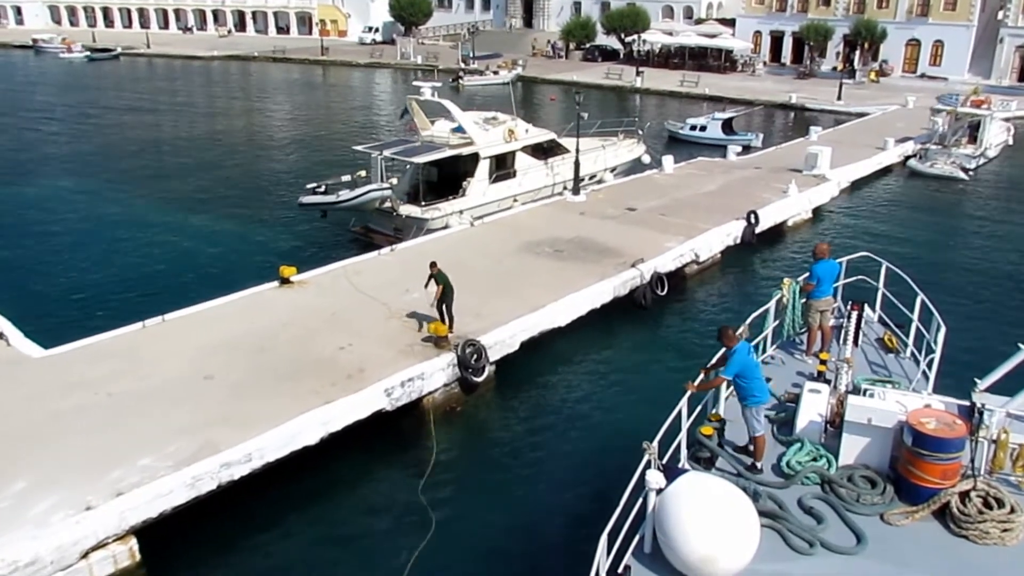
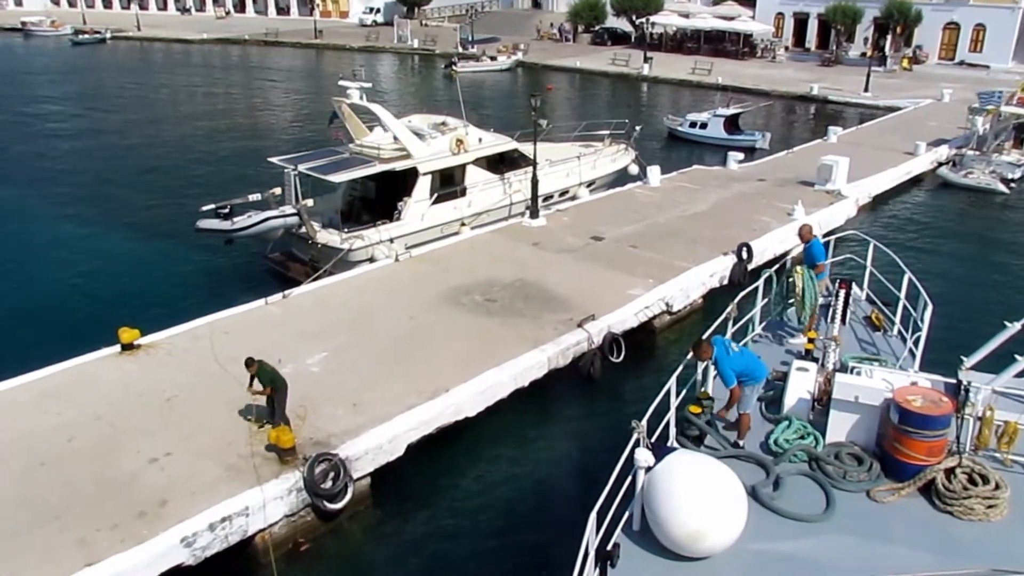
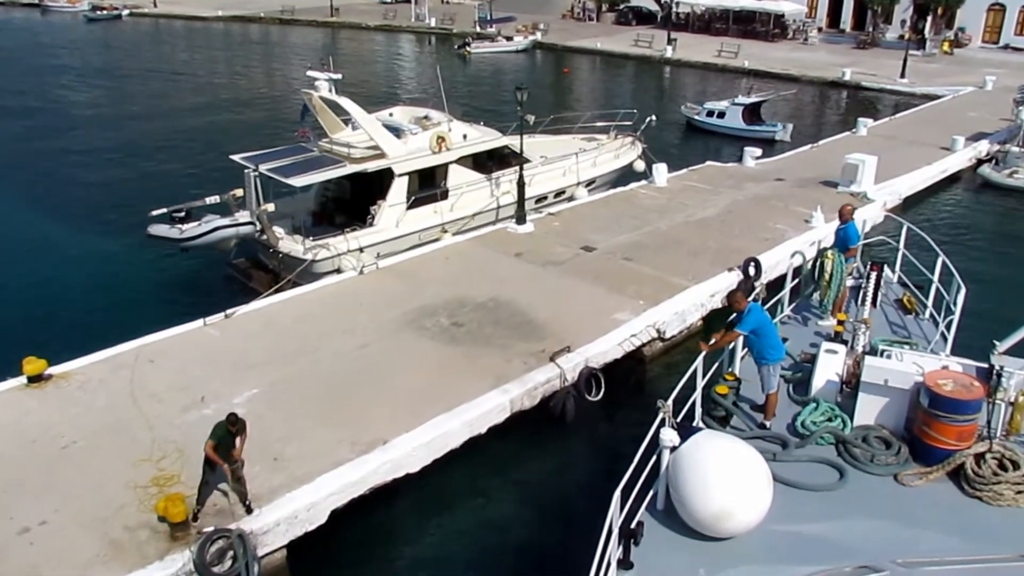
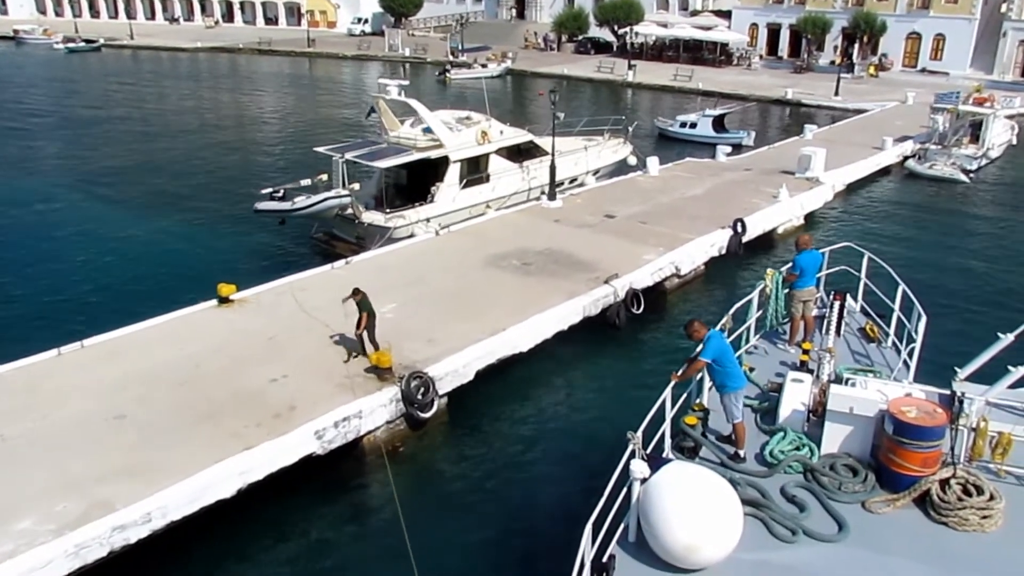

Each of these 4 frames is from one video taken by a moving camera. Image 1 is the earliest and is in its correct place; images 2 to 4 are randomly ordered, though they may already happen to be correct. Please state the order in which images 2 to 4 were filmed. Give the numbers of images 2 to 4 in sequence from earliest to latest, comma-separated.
4, 2, 3
